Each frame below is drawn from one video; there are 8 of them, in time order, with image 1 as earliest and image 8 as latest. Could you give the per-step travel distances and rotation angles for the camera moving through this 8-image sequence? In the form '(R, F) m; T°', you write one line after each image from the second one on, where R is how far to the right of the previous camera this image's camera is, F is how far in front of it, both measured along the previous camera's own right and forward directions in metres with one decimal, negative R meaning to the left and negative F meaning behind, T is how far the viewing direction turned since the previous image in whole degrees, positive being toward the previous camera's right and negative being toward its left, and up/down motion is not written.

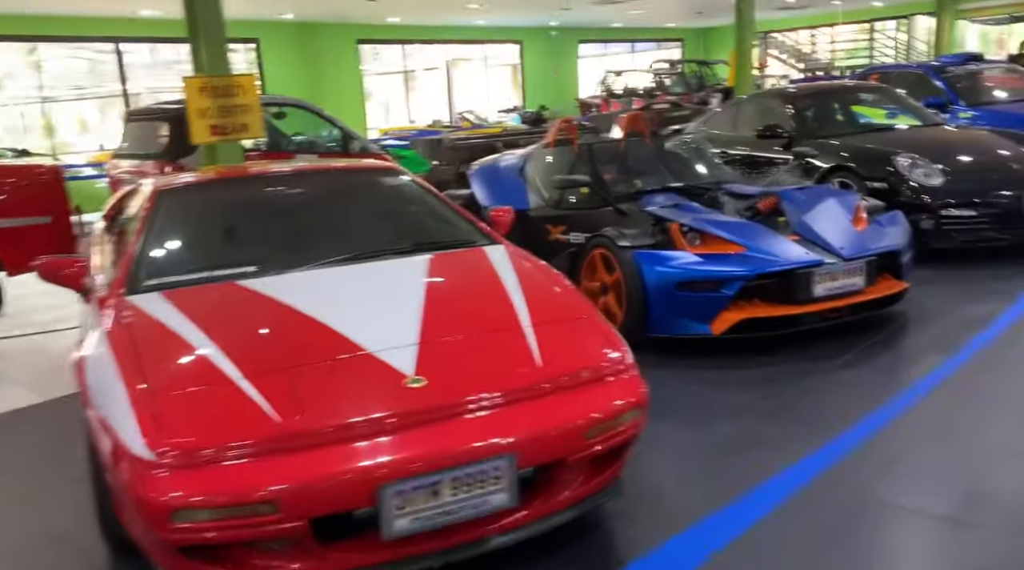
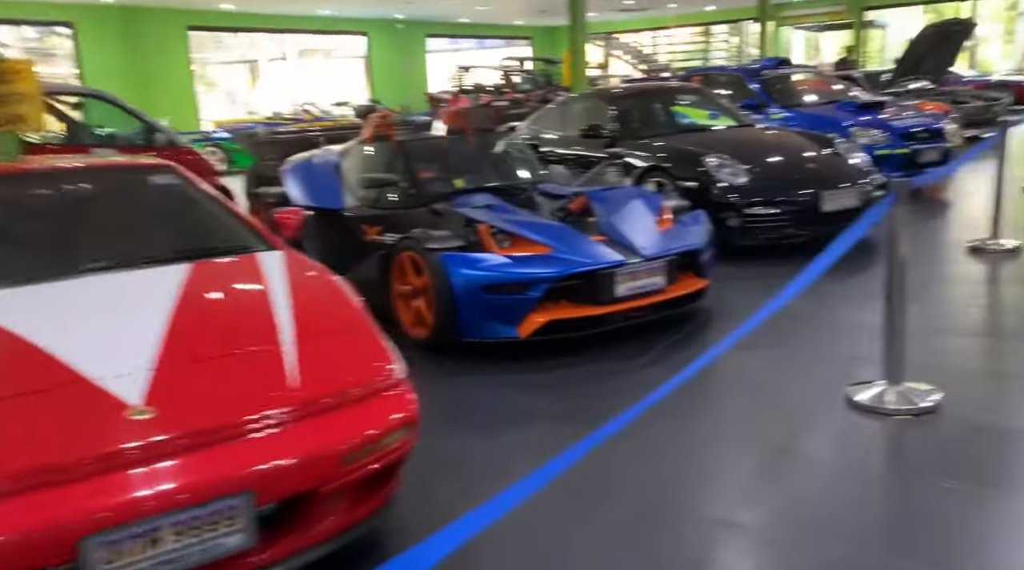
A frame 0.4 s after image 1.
(+0.3, +0.1) m; +10°
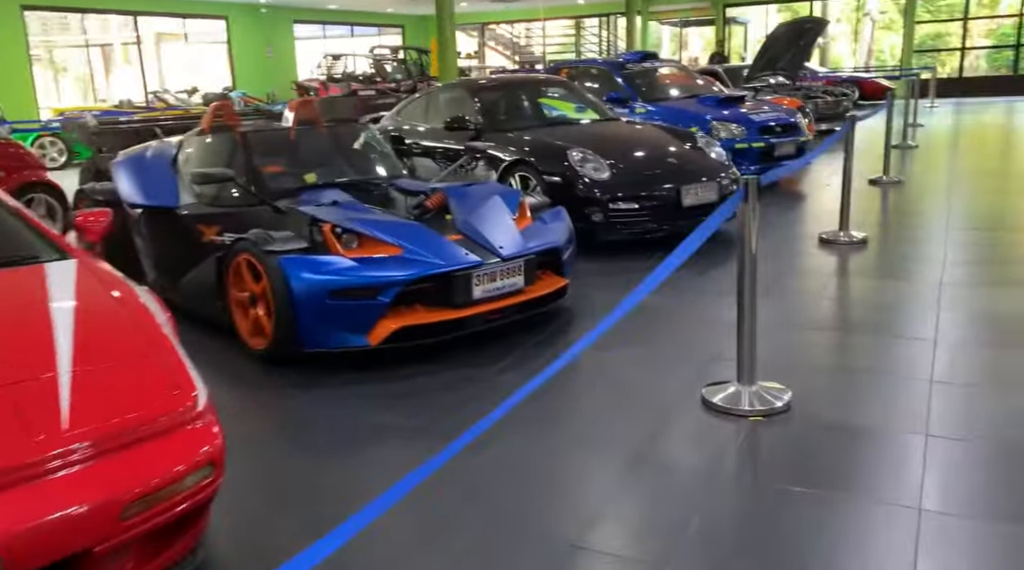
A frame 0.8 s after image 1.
(+0.1, +0.2) m; +8°
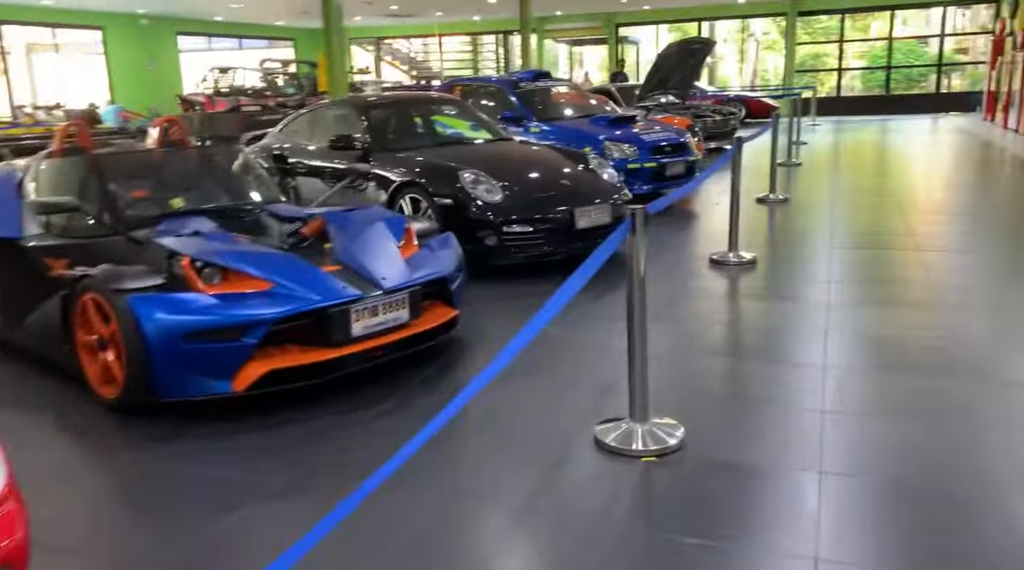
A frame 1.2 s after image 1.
(+0.1, +0.2) m; +7°
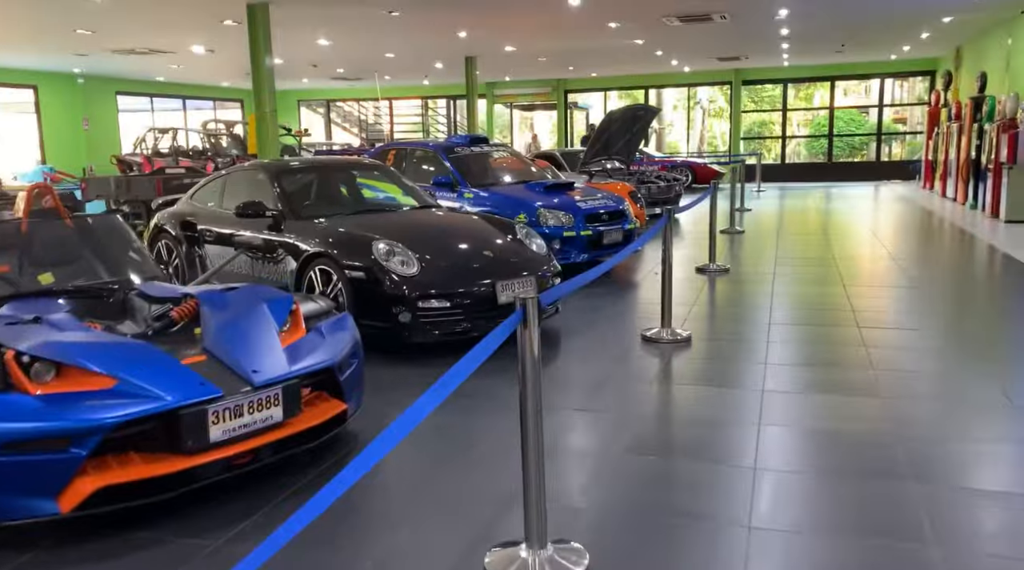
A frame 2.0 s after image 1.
(+0.2, +0.4) m; +3°
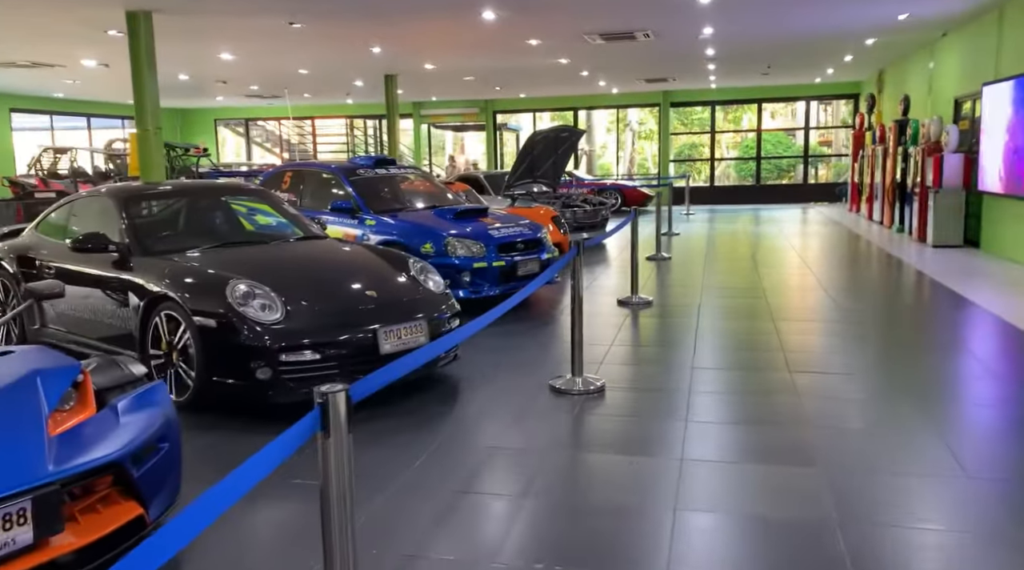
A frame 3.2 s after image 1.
(+0.3, +0.7) m; +4°
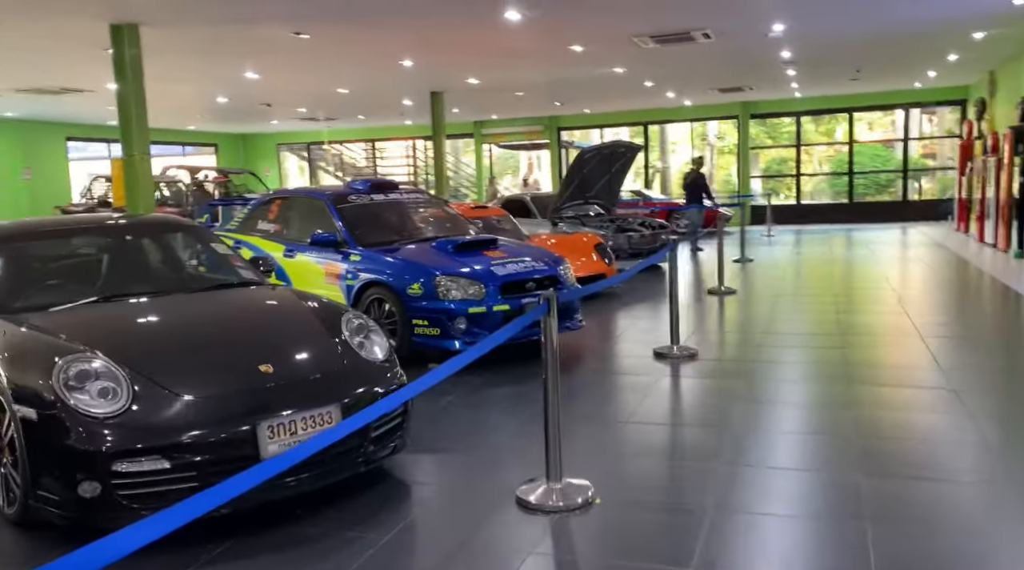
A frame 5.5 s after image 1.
(+0.6, +1.3) m; -6°
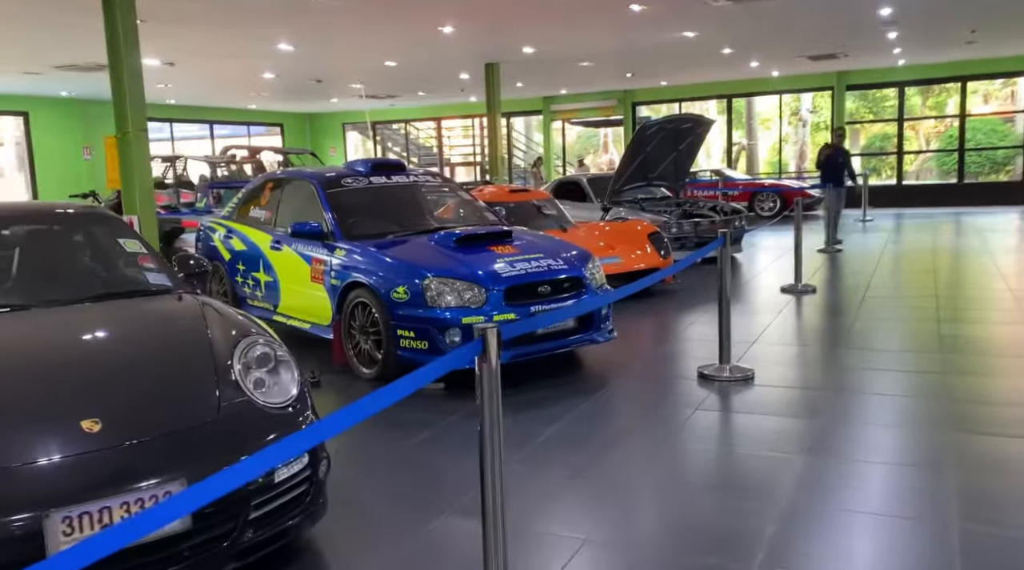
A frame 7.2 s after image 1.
(+0.5, +1.1) m; -6°
